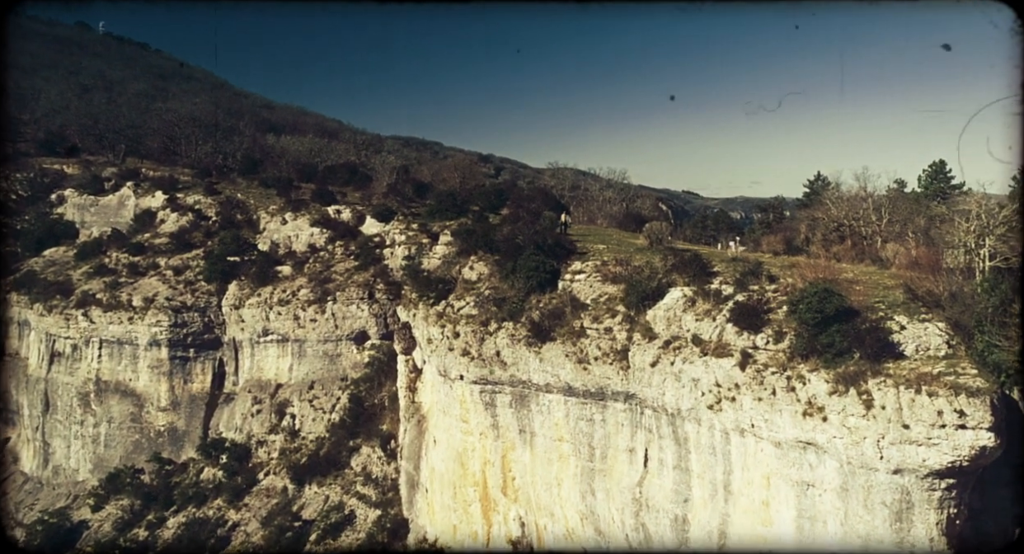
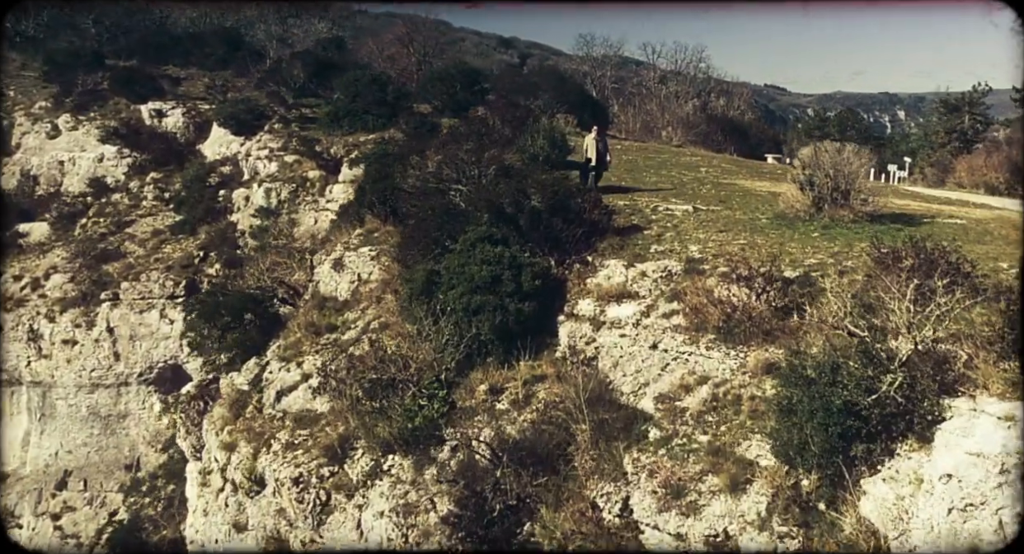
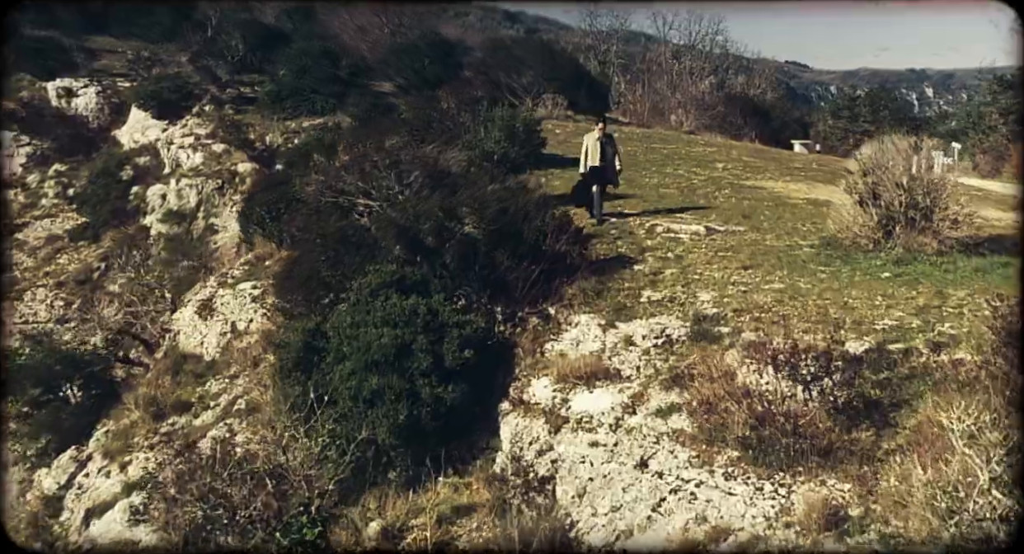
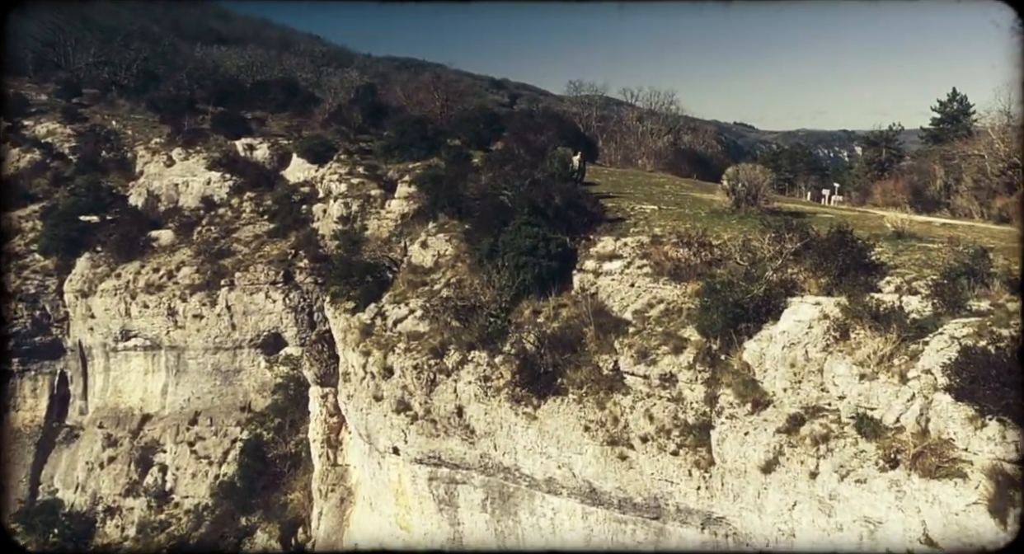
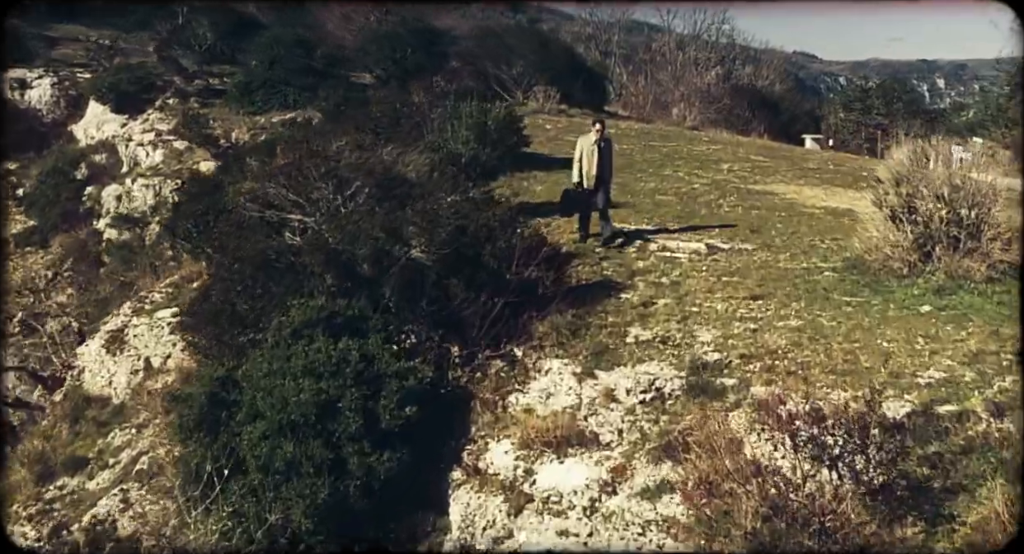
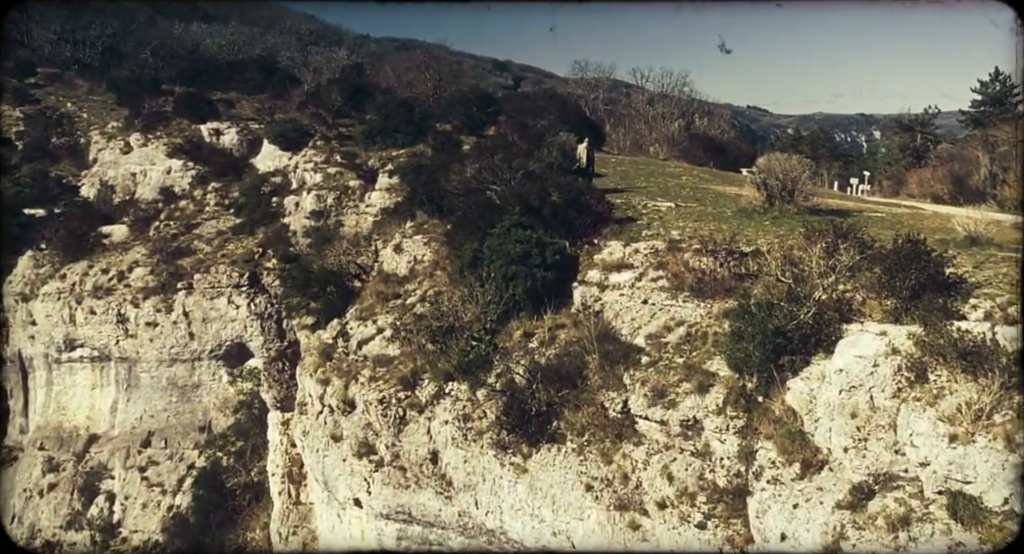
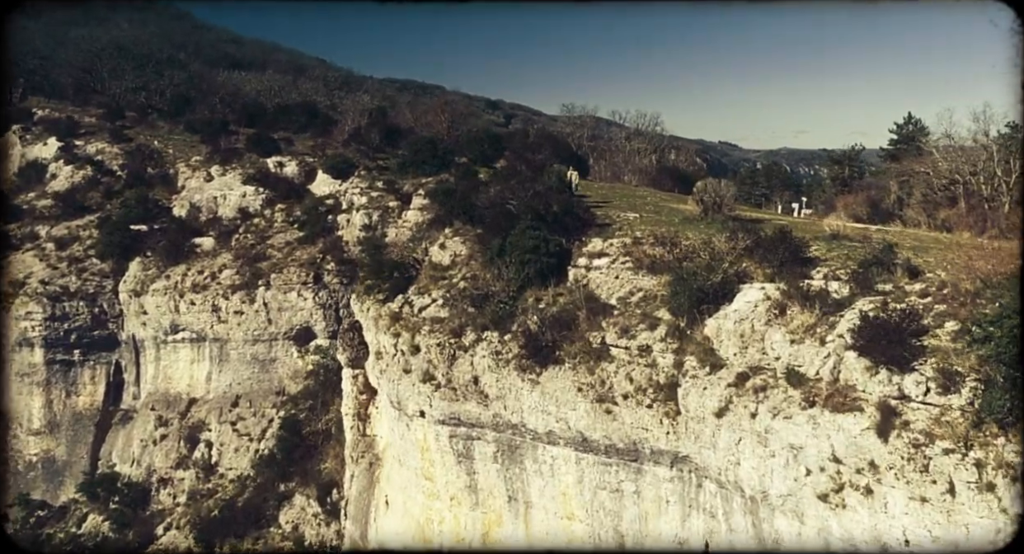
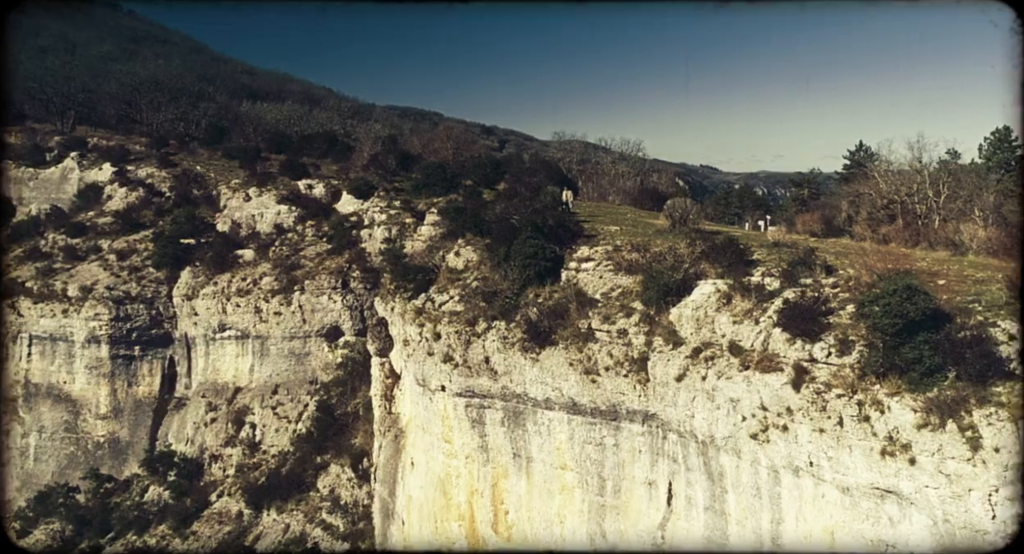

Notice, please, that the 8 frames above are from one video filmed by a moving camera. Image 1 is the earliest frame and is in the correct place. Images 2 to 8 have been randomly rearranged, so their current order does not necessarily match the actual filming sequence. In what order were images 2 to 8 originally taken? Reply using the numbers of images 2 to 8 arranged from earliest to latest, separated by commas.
8, 7, 4, 6, 2, 3, 5
